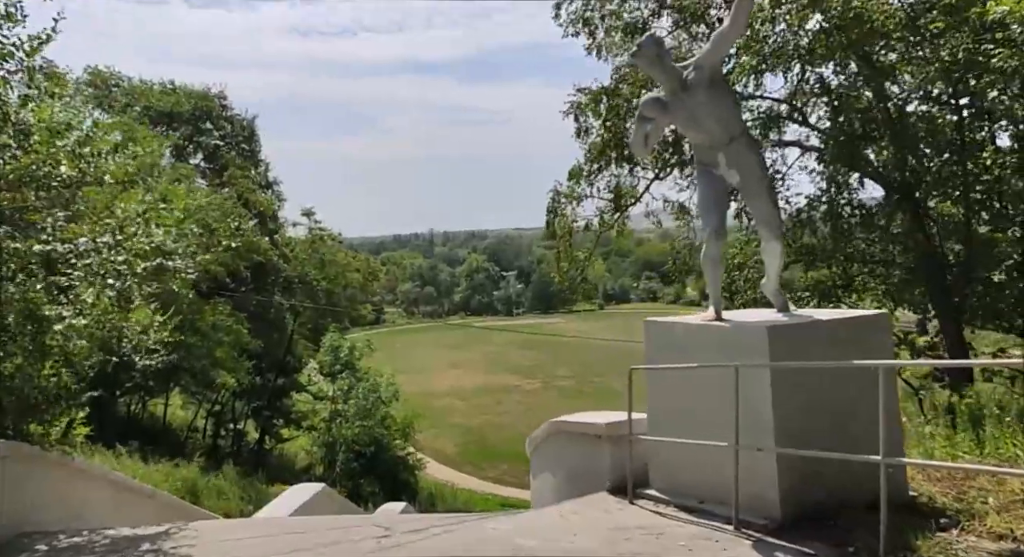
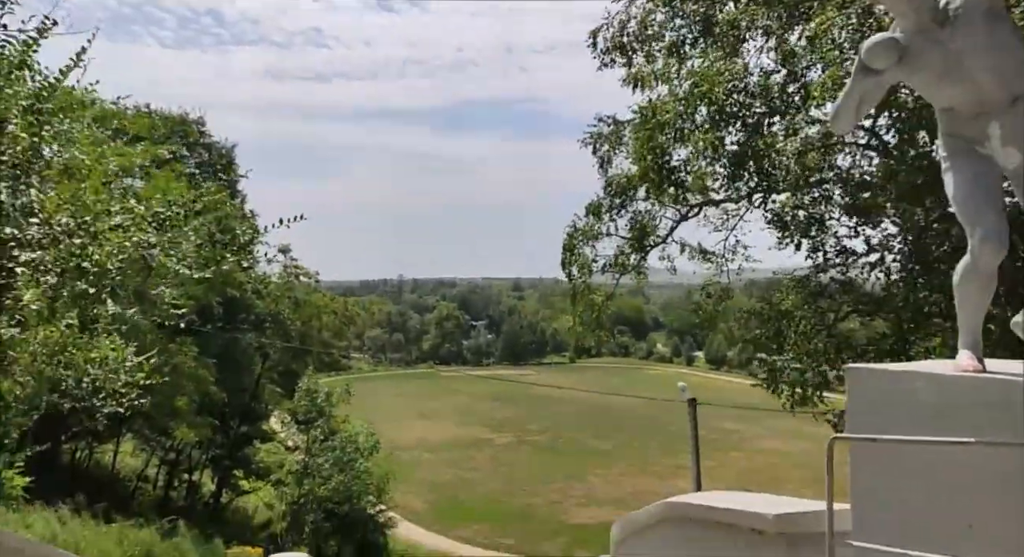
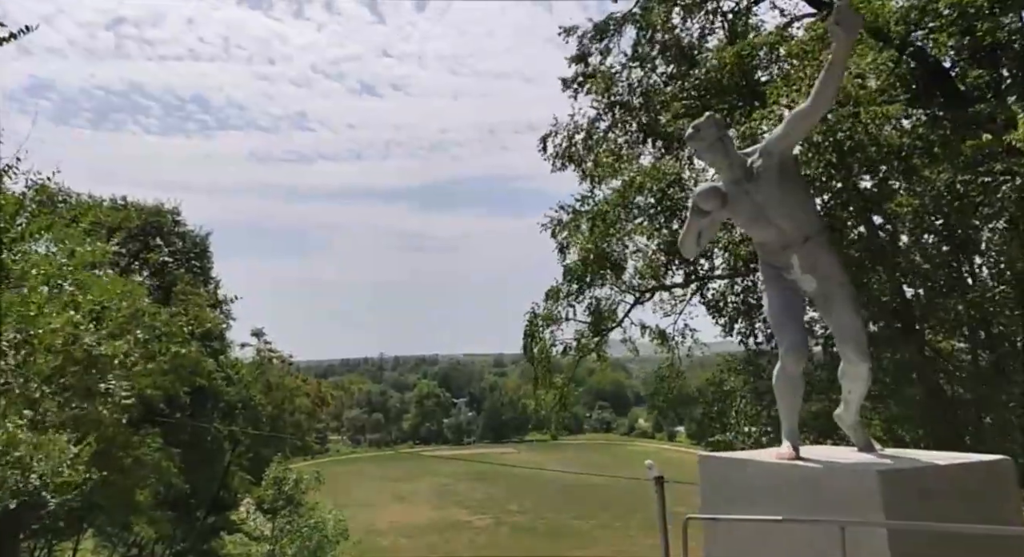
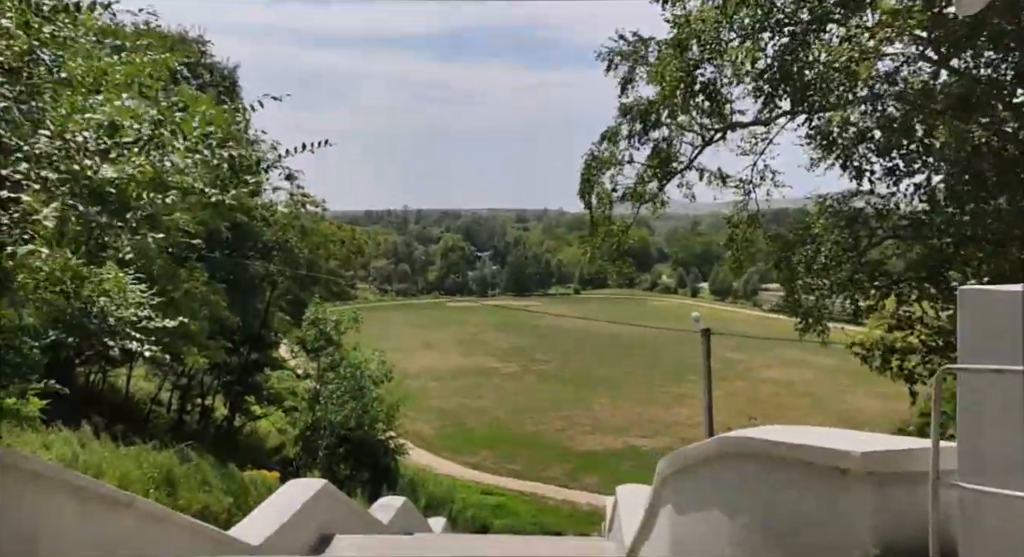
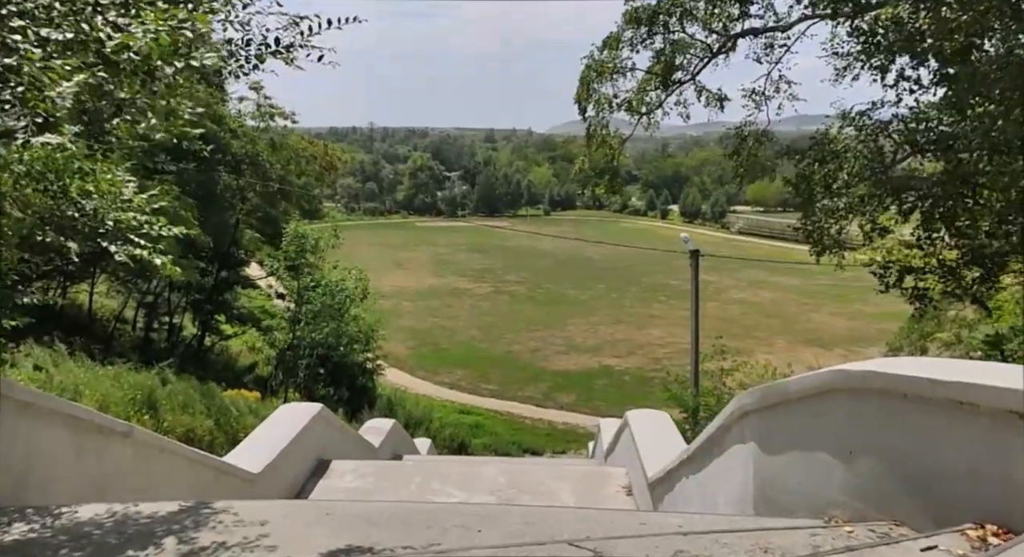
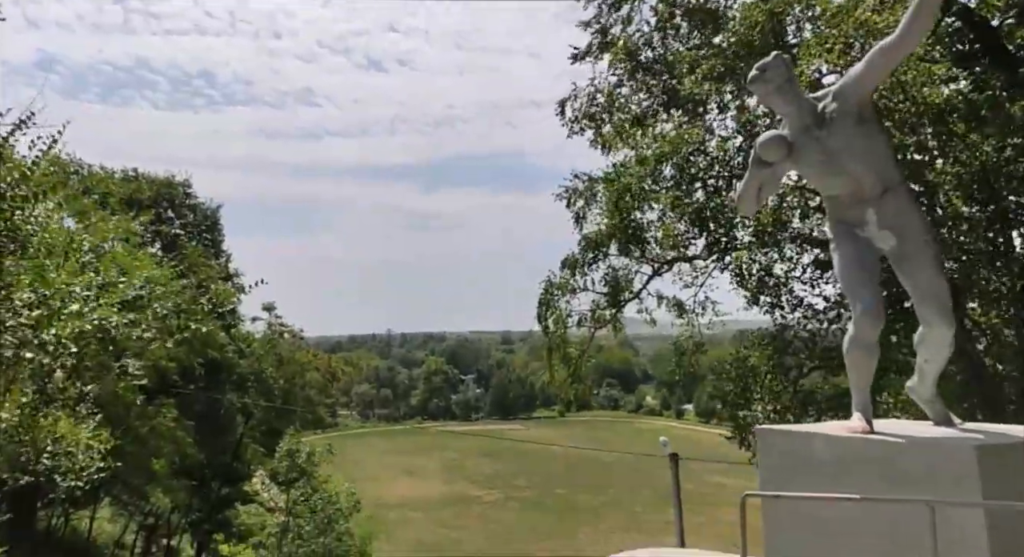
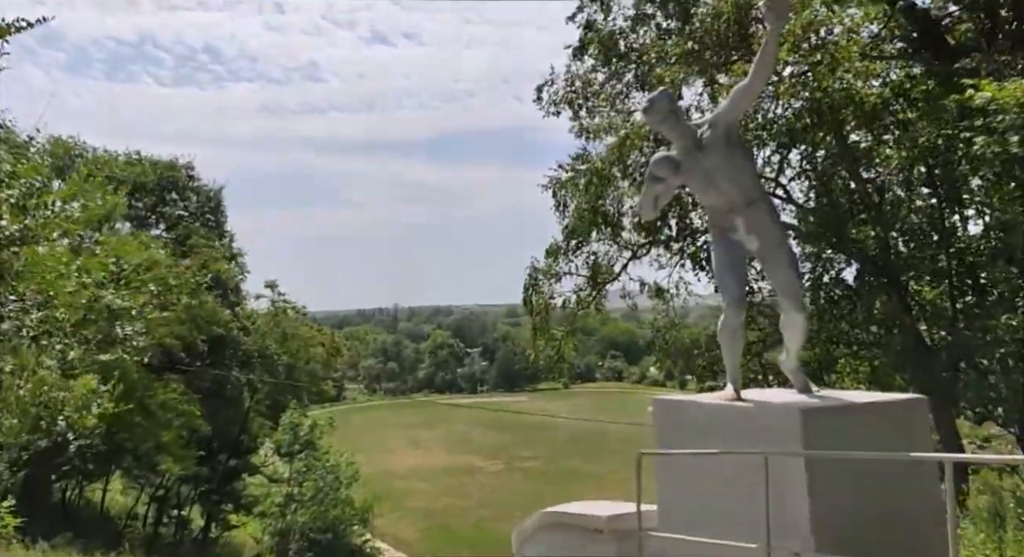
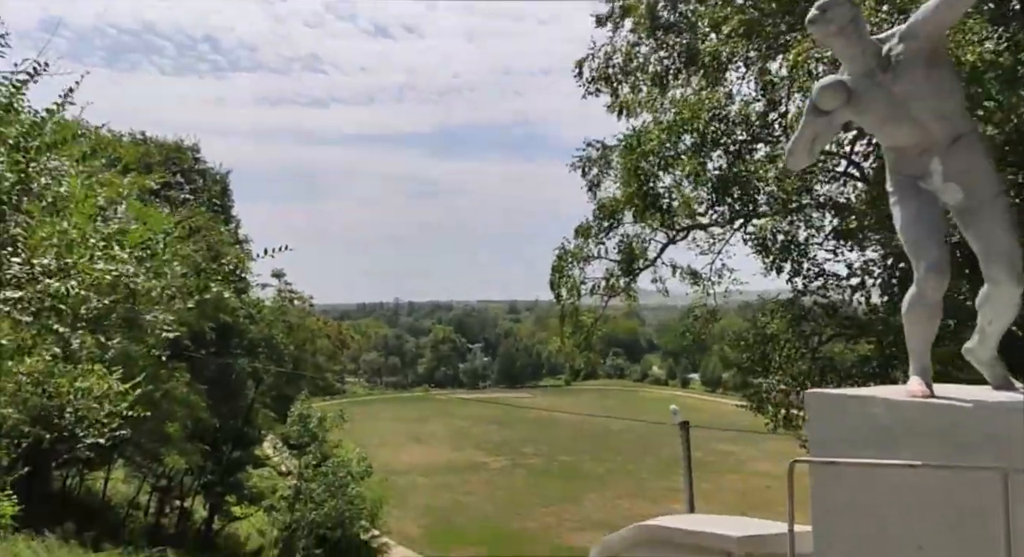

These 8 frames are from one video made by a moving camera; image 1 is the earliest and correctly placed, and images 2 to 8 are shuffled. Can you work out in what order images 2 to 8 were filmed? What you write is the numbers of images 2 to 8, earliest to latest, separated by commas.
7, 3, 6, 8, 2, 4, 5
